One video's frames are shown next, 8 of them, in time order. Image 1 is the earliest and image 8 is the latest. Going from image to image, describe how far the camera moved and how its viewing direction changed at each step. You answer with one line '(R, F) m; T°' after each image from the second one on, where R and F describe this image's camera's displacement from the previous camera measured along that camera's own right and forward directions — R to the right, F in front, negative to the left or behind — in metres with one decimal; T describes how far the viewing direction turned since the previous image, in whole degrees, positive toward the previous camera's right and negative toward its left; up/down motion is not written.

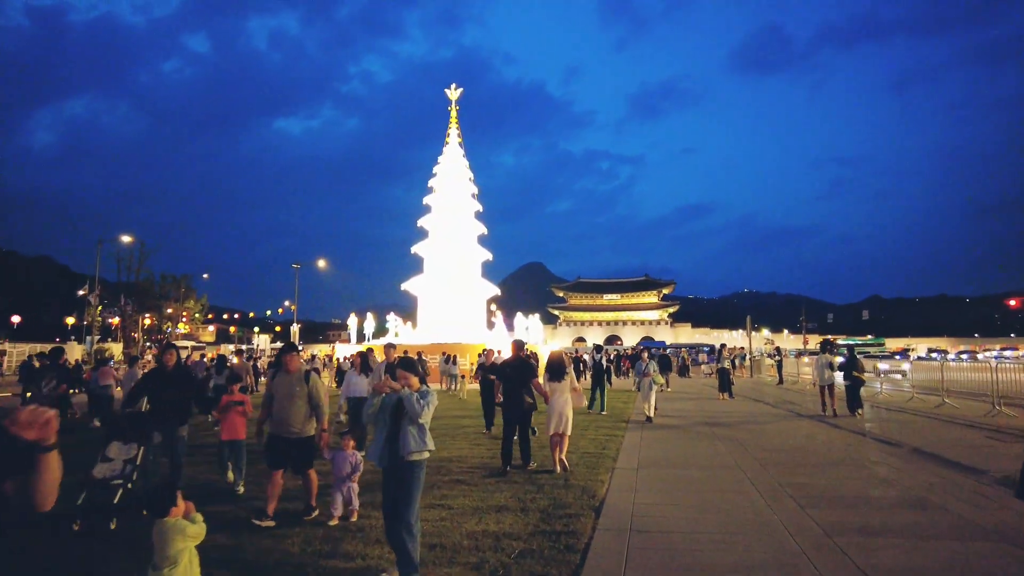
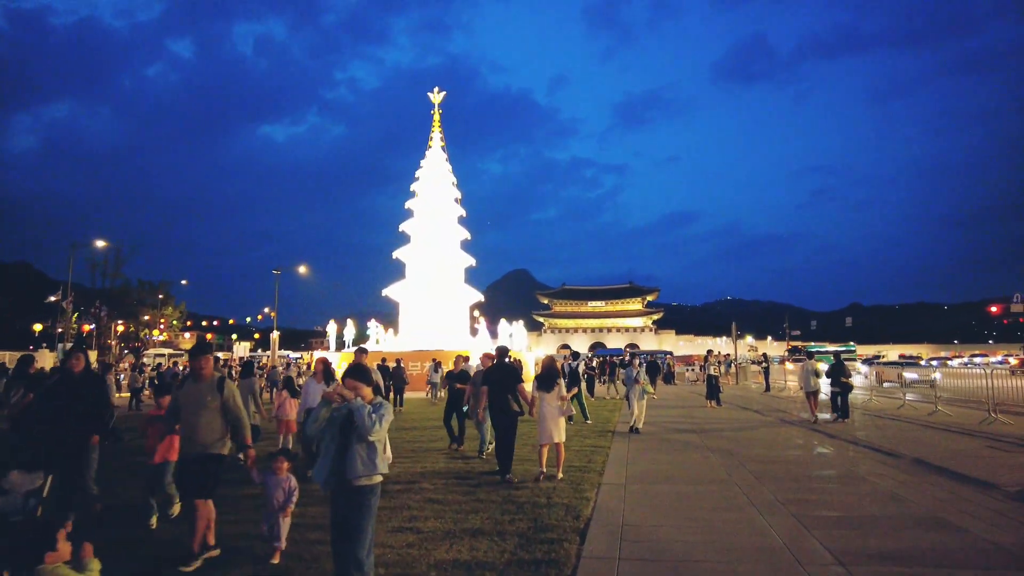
(+0.1, +0.7) m; +1°
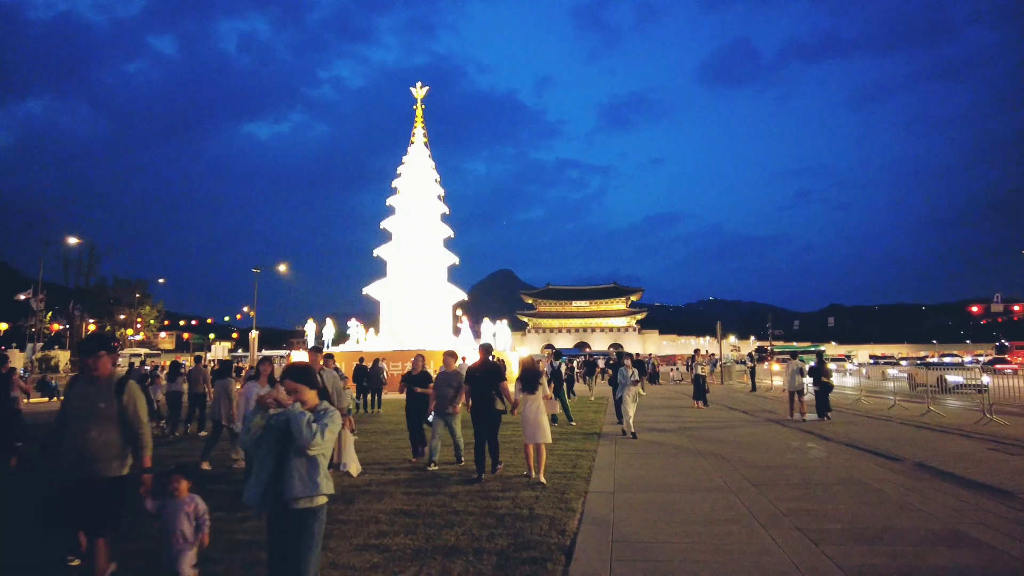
(+0.1, +0.7) m; +1°
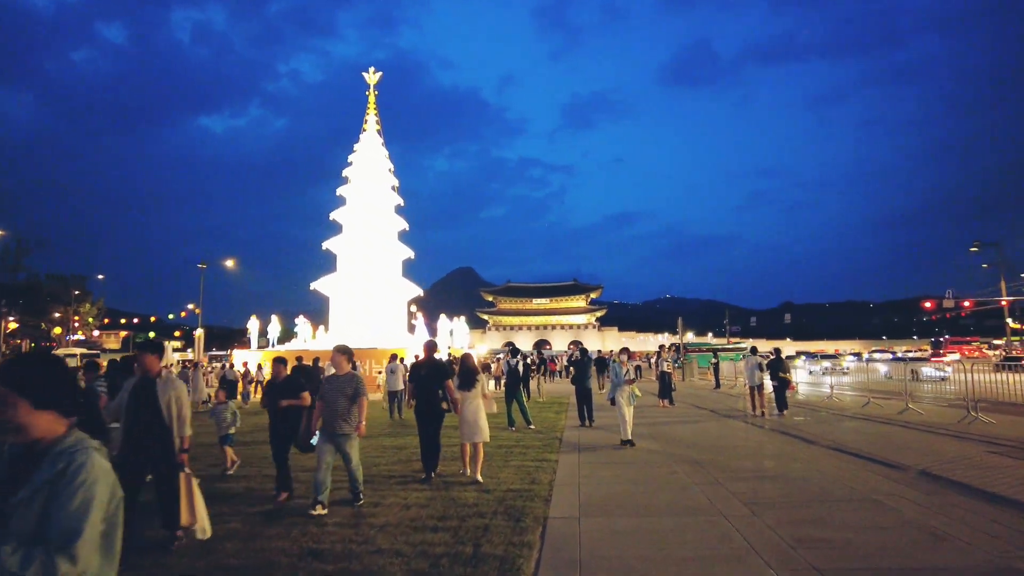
(+0.2, +1.5) m; +3°
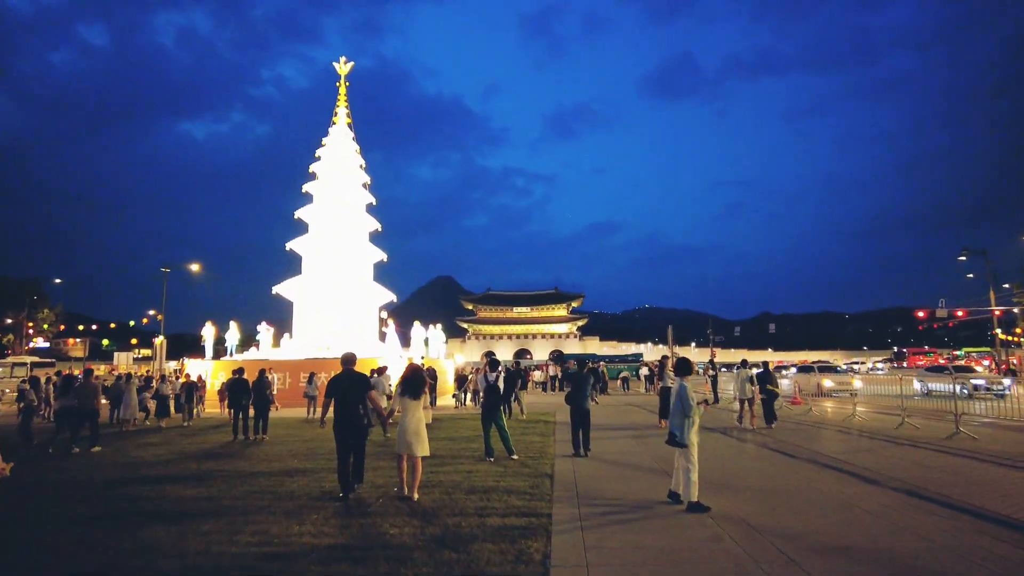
(0.0, +2.7) m; +2°
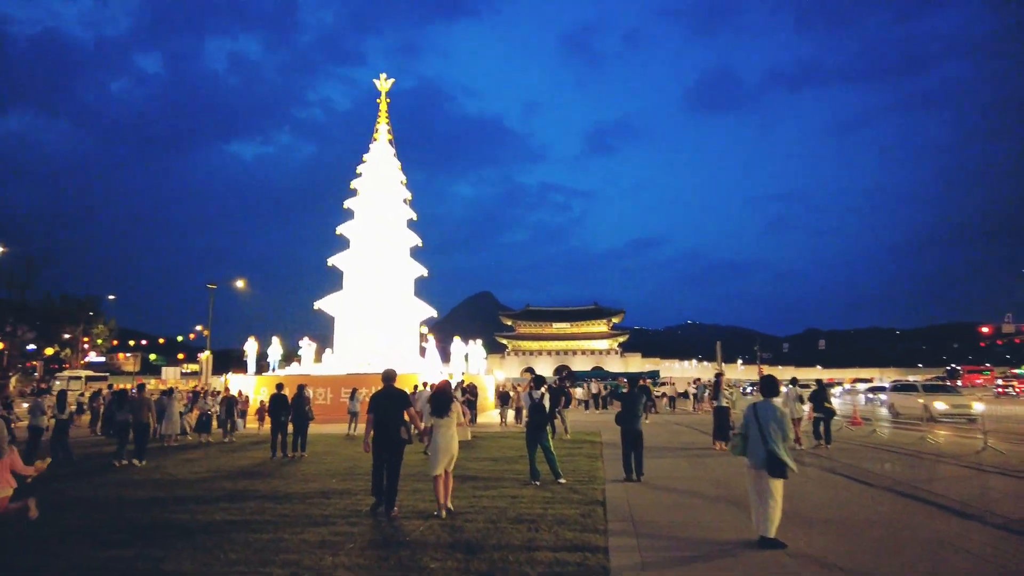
(-0.1, +0.6) m; -3°
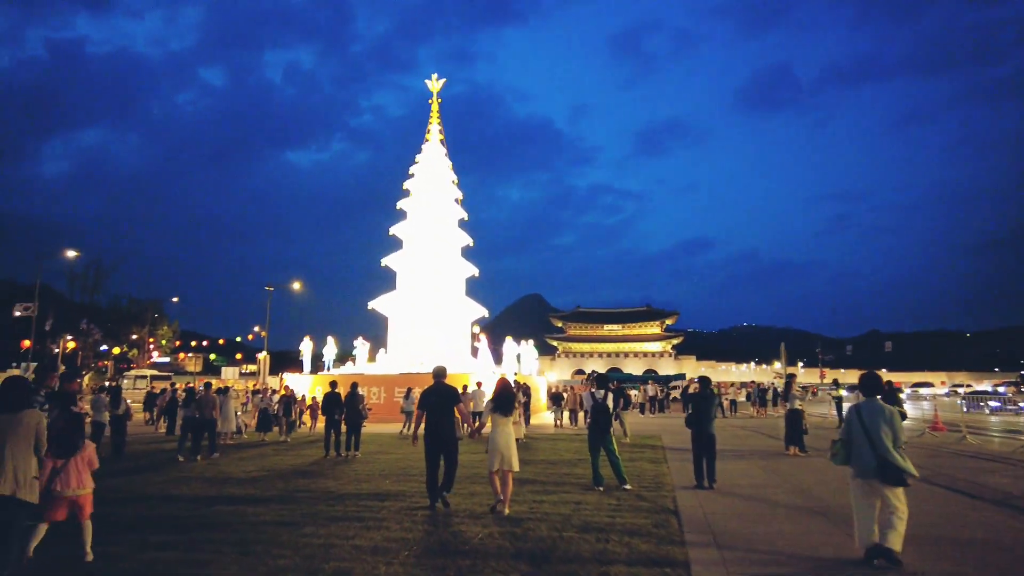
(-0.2, +0.6) m; -4°
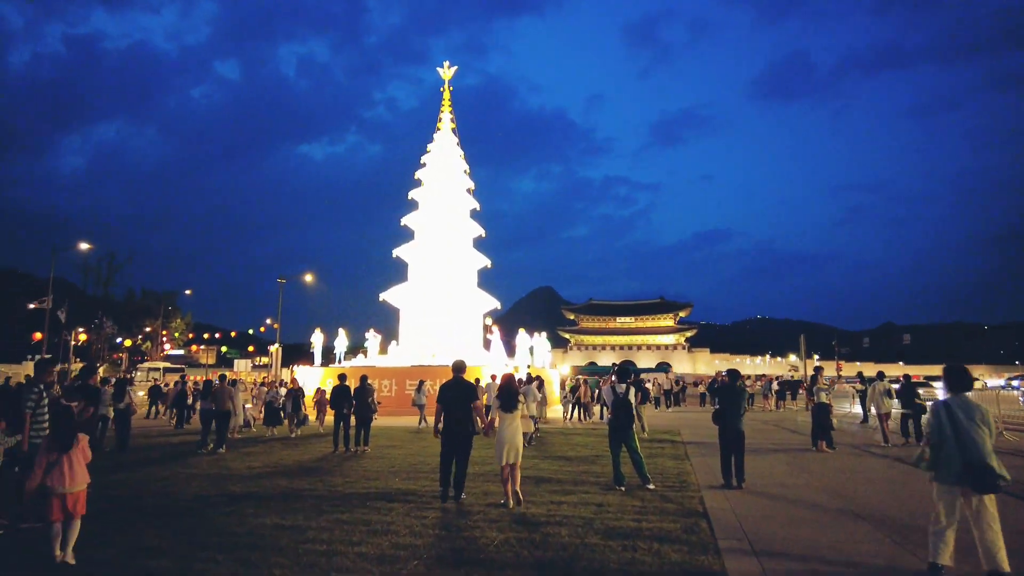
(-0.1, +0.6) m; -1°
